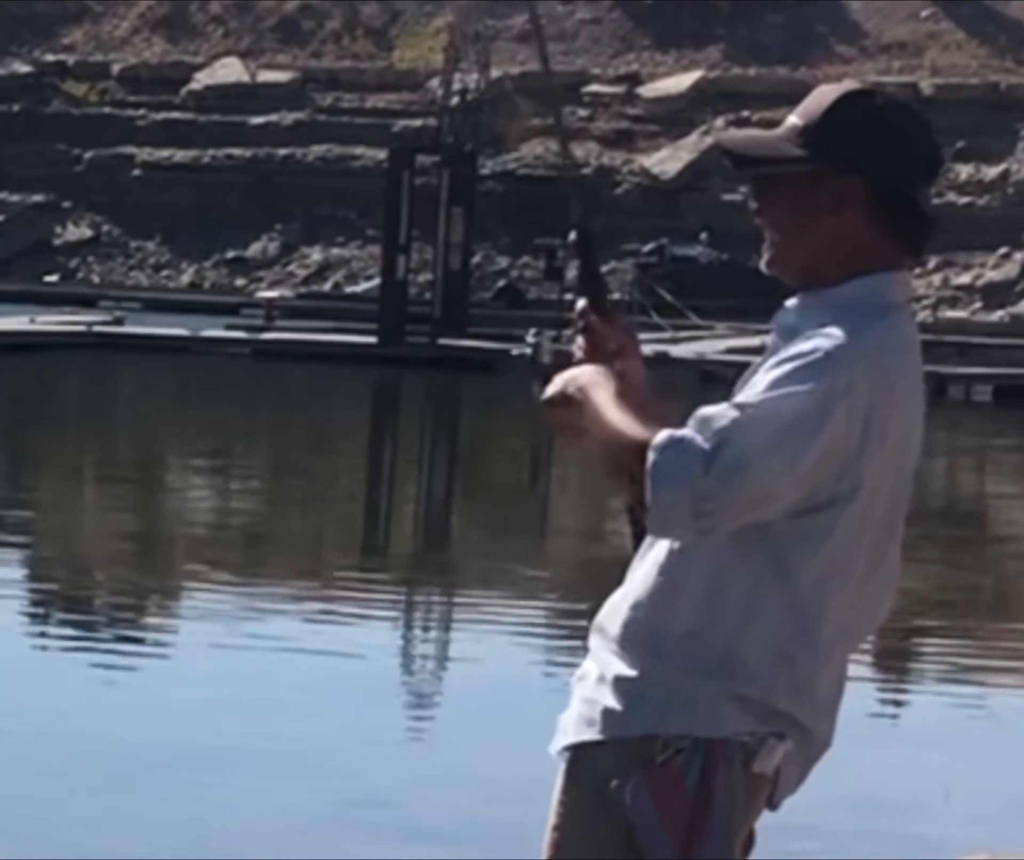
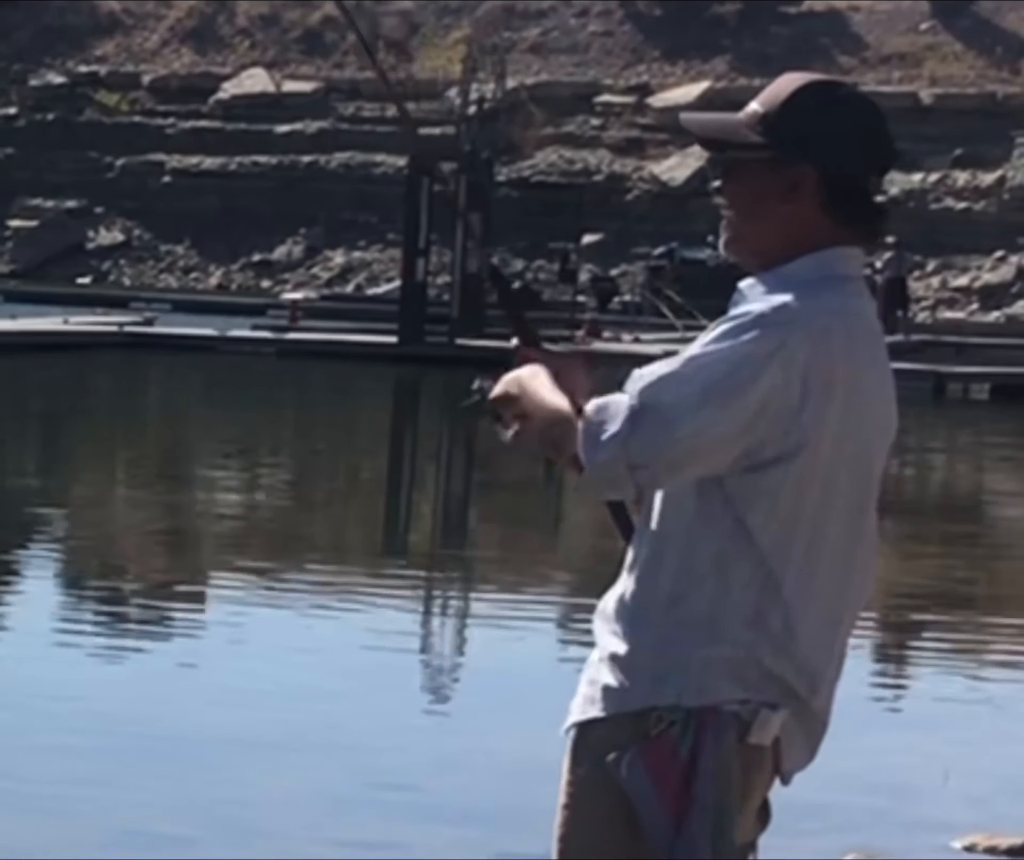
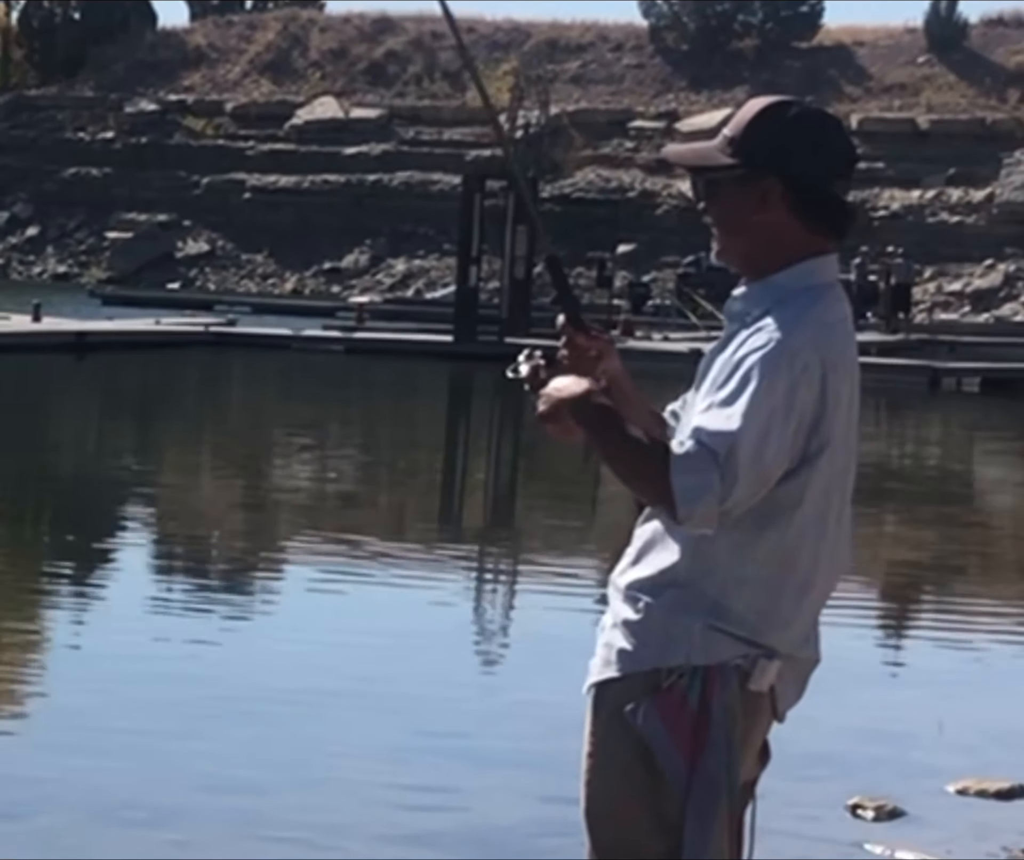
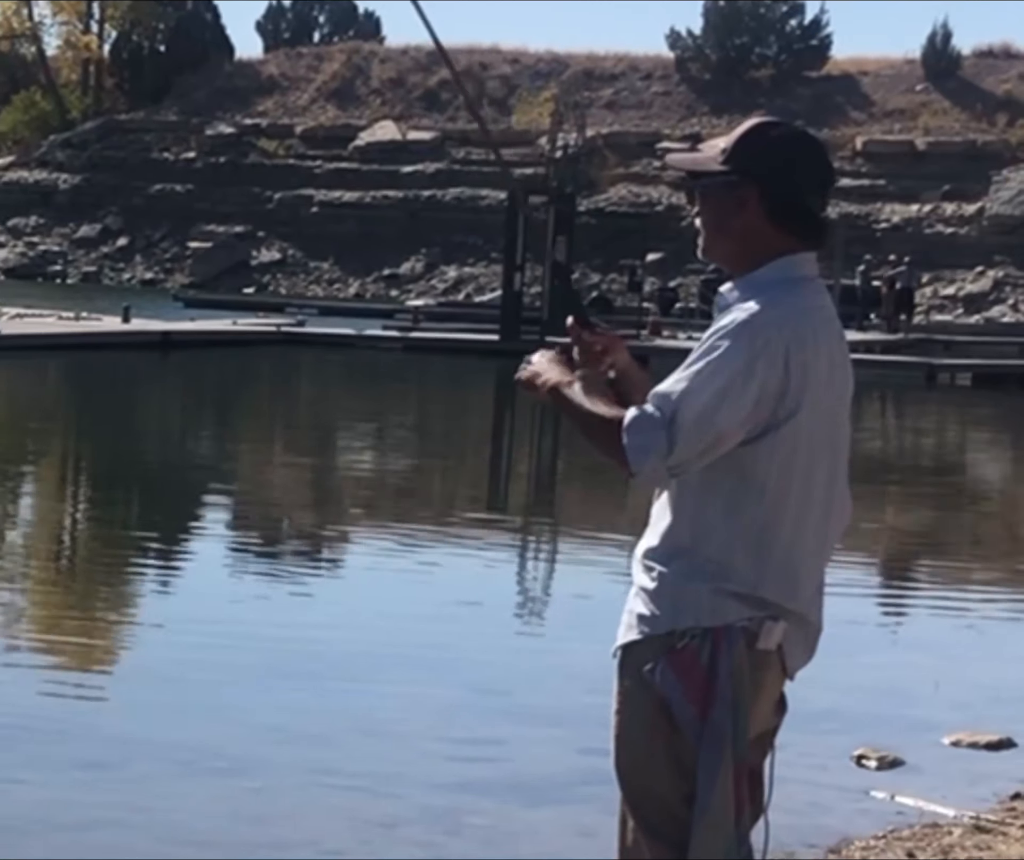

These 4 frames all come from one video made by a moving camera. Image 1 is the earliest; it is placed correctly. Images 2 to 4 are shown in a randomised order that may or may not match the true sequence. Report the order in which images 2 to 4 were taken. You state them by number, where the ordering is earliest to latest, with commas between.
2, 3, 4
